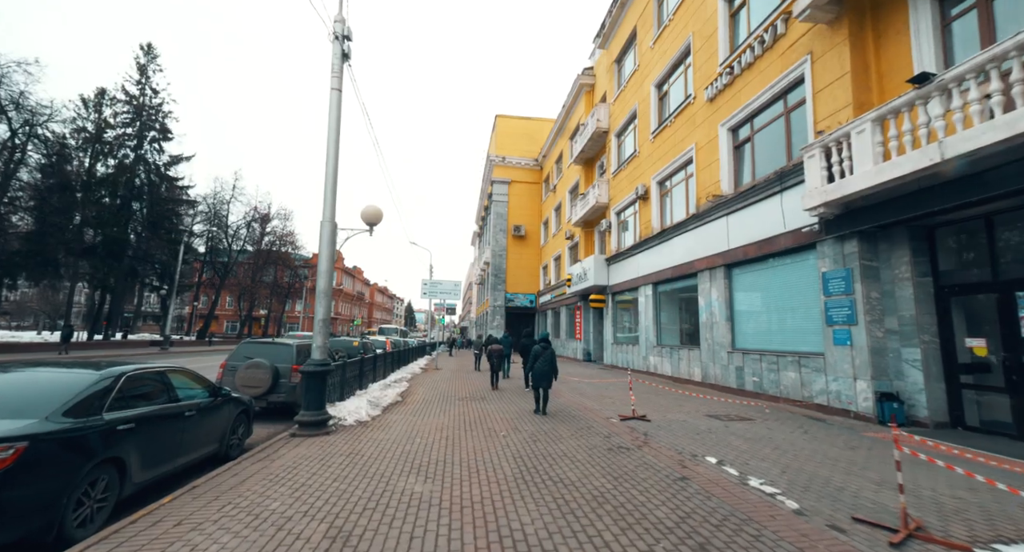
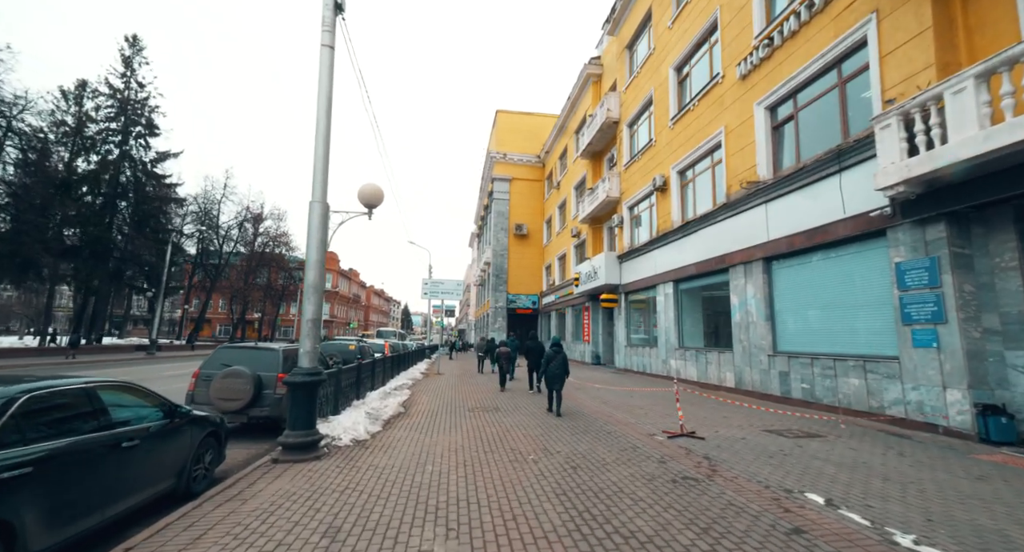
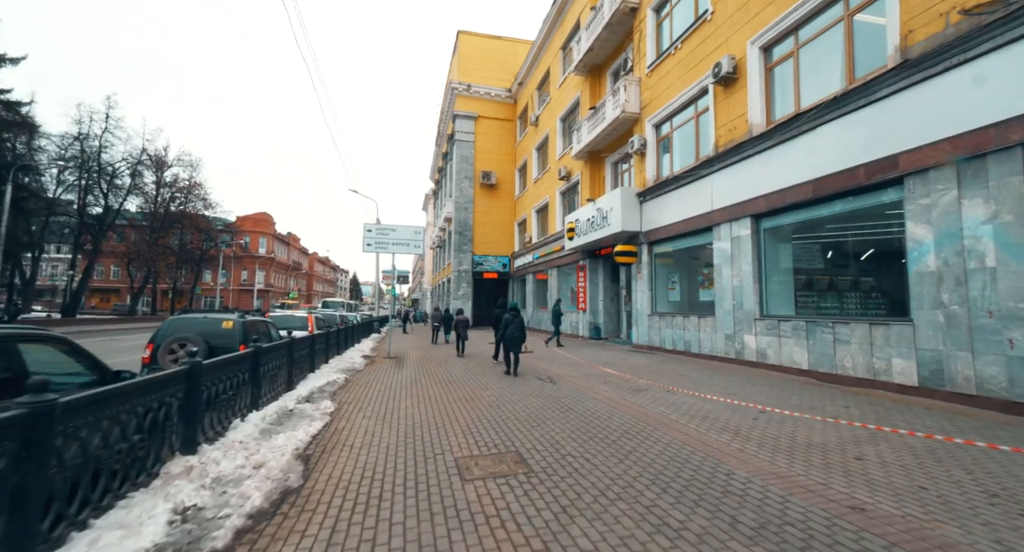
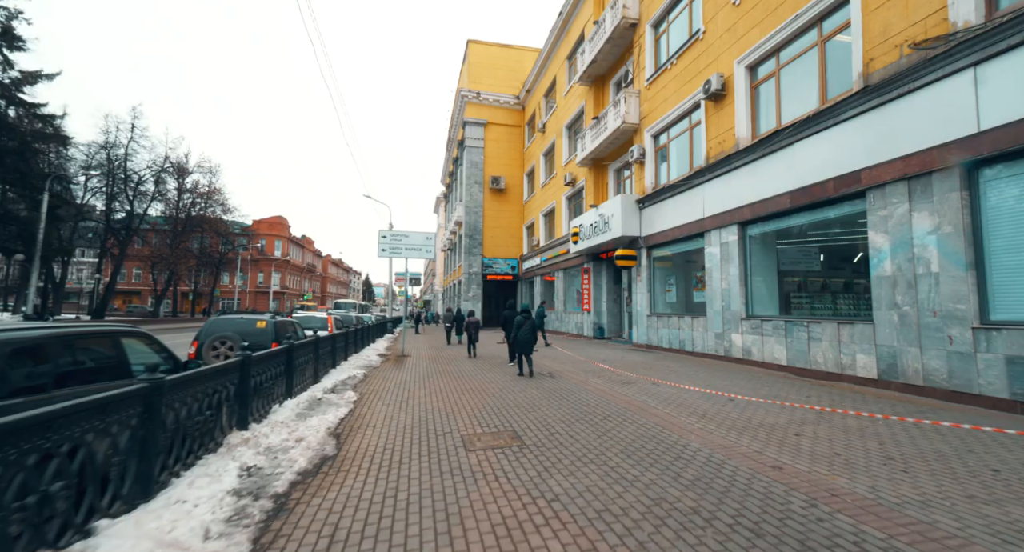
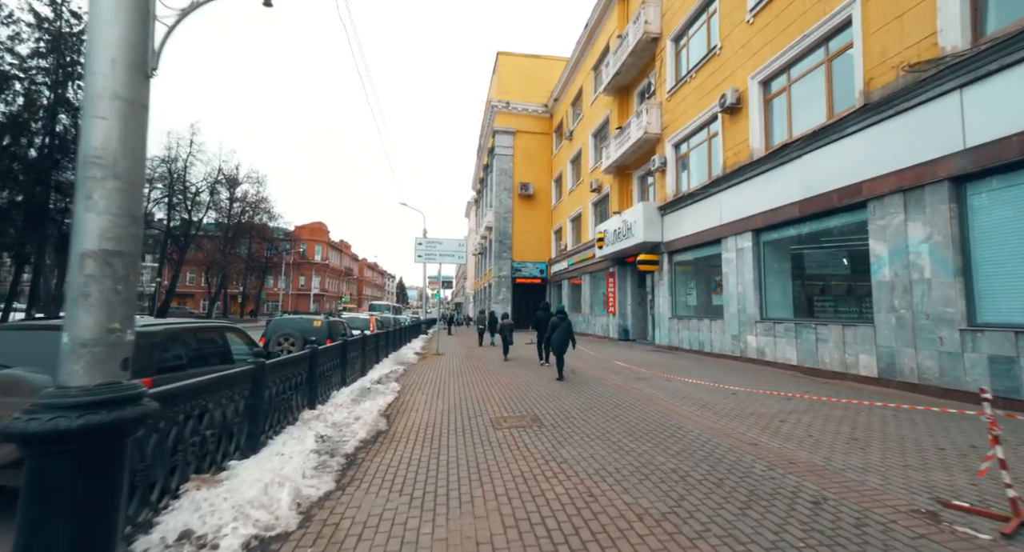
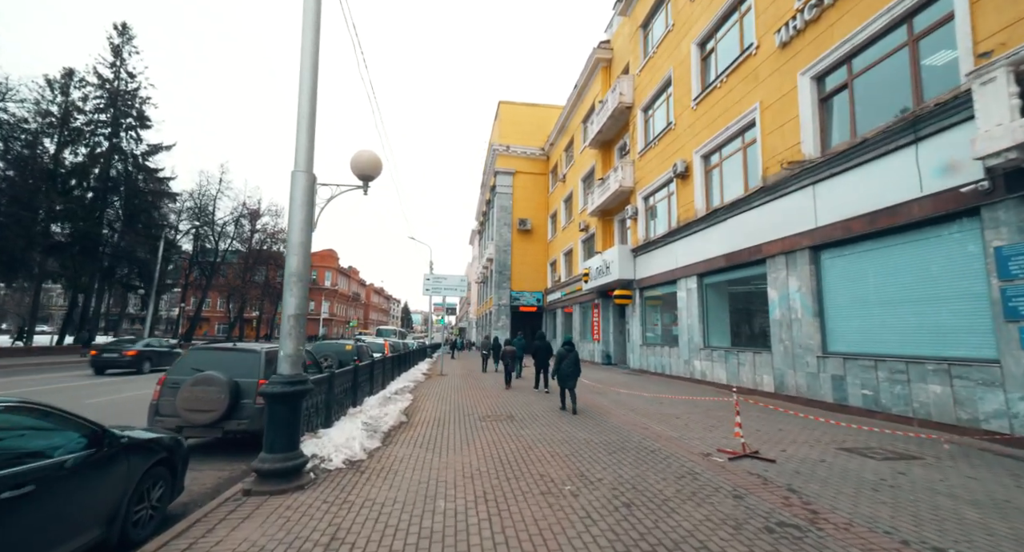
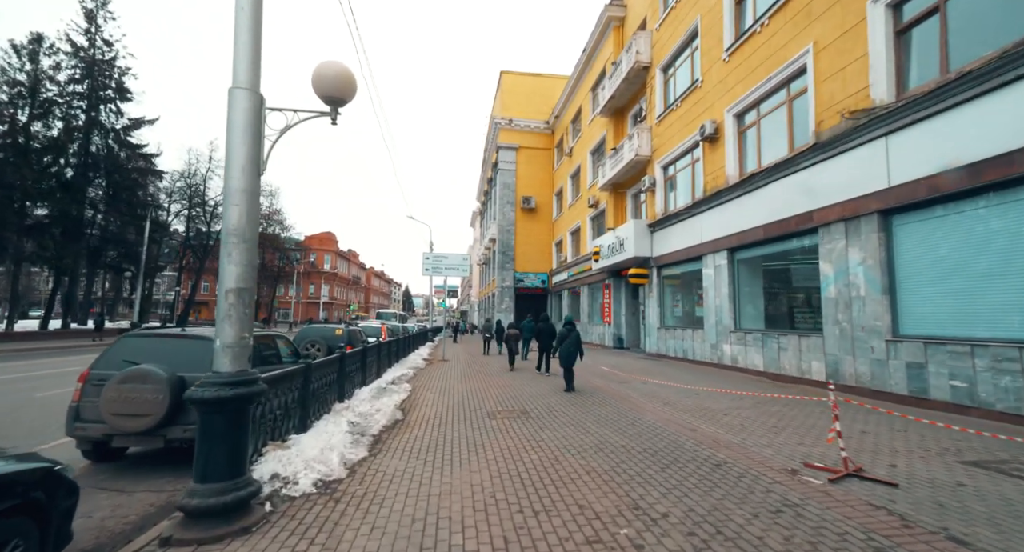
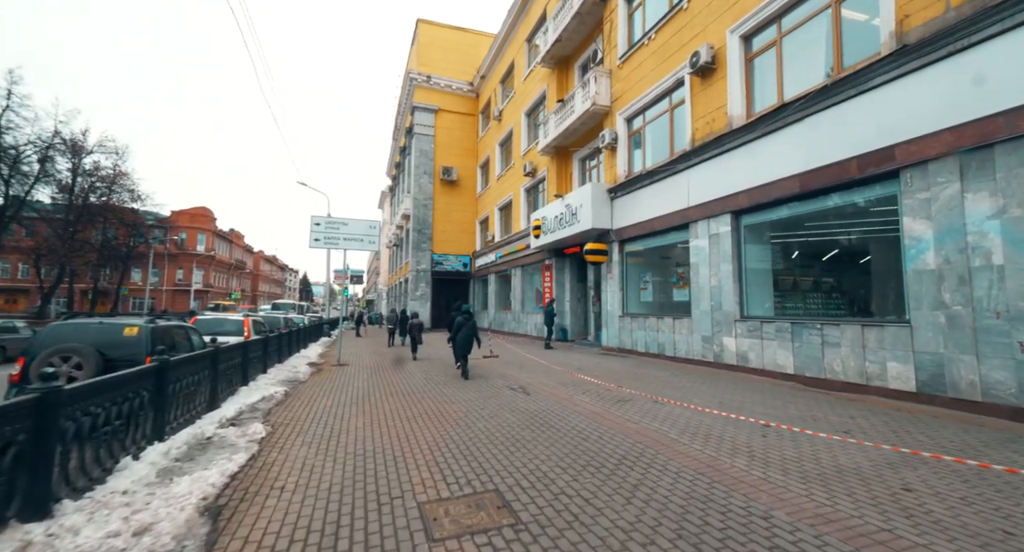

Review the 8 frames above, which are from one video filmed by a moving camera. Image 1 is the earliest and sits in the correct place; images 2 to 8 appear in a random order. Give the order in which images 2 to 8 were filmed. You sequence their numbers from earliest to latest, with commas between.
2, 6, 7, 5, 4, 3, 8
